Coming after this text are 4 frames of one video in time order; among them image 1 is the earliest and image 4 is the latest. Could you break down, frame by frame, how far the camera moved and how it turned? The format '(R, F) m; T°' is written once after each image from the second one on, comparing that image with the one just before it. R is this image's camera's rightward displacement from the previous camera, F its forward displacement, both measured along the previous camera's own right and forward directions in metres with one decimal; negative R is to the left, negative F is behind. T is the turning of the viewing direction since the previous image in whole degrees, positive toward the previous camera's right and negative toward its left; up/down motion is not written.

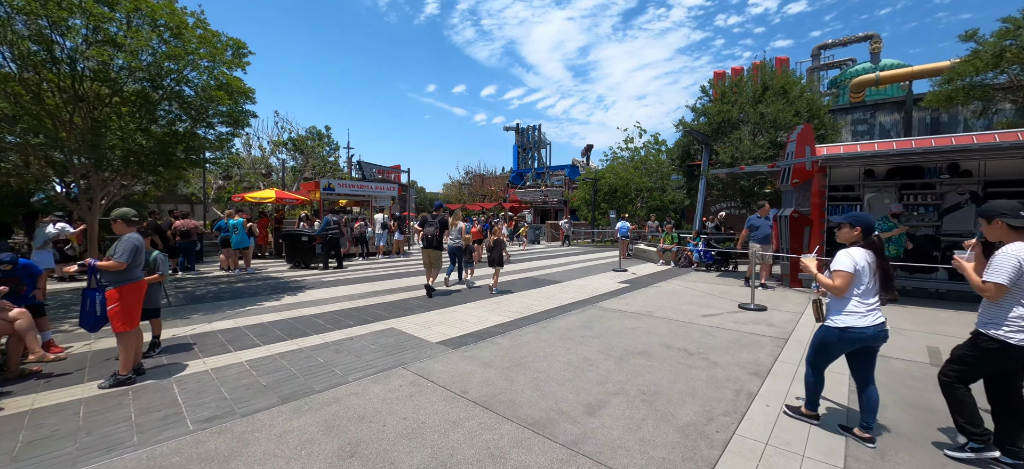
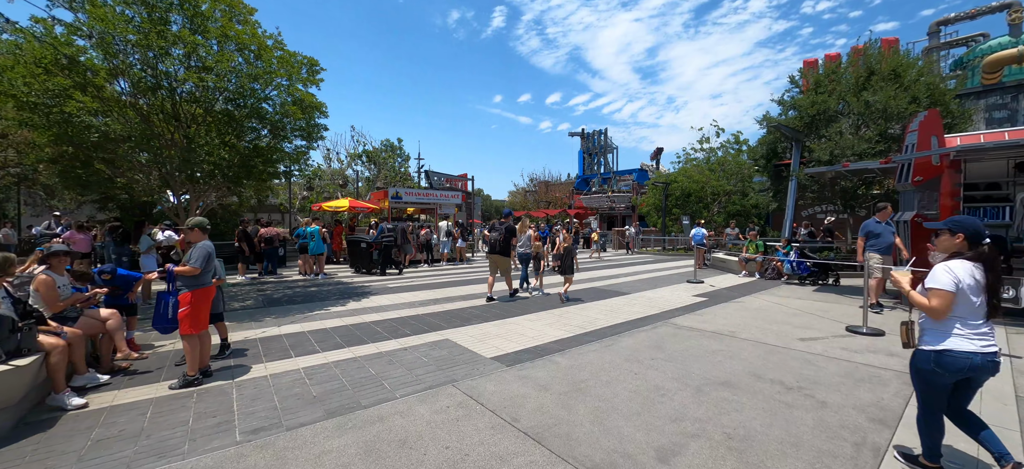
(+0.1, +0.4) m; -9°
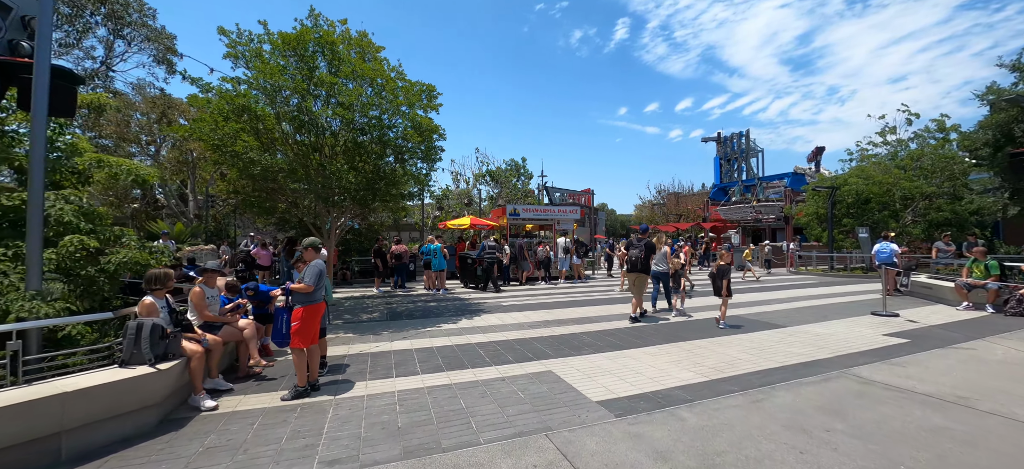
(+0.2, +0.7) m; -18°
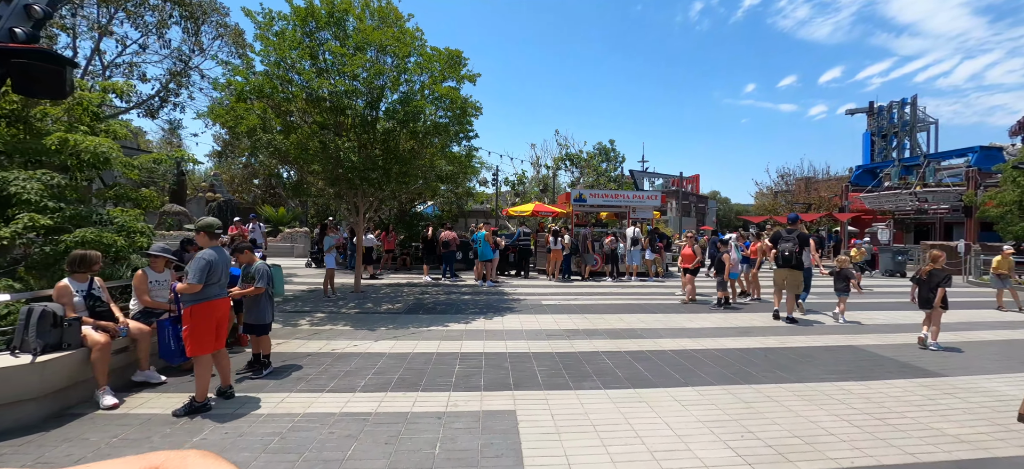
(+1.5, +1.7) m; -15°
